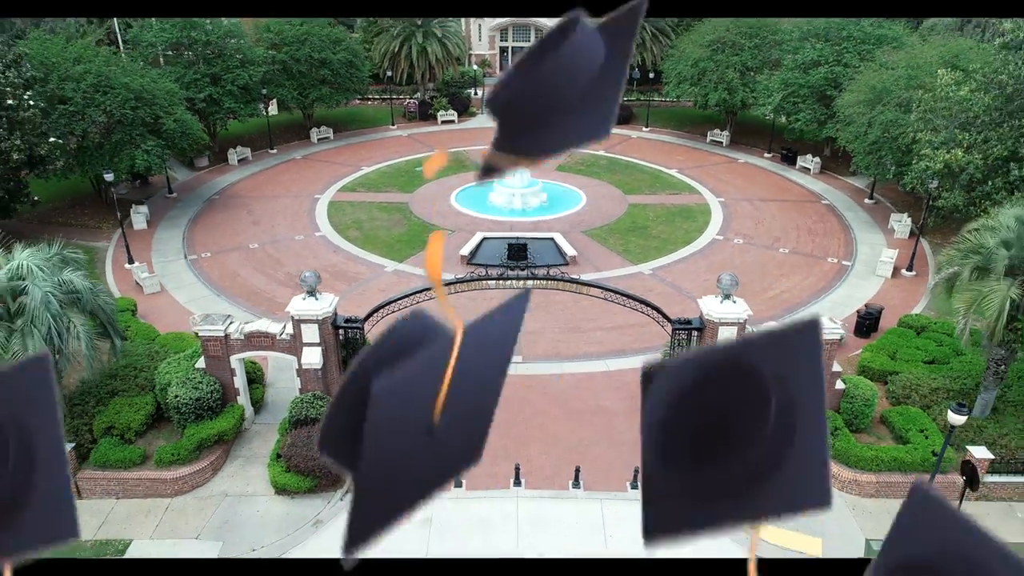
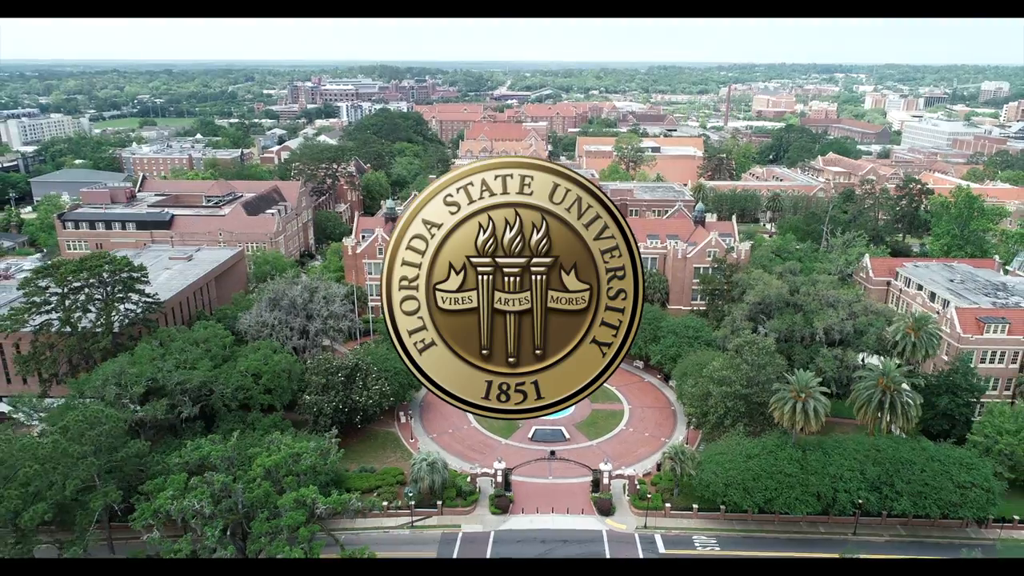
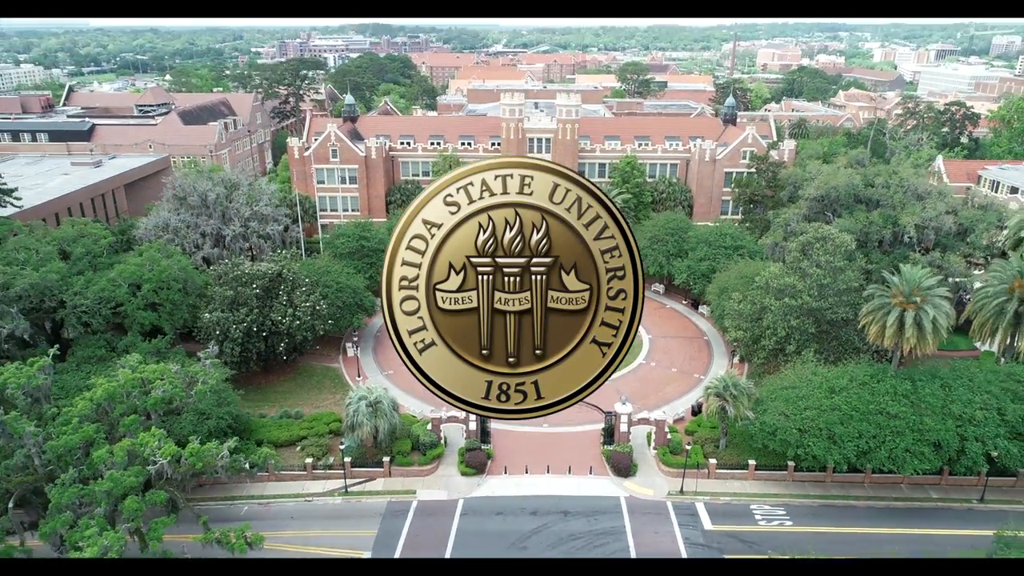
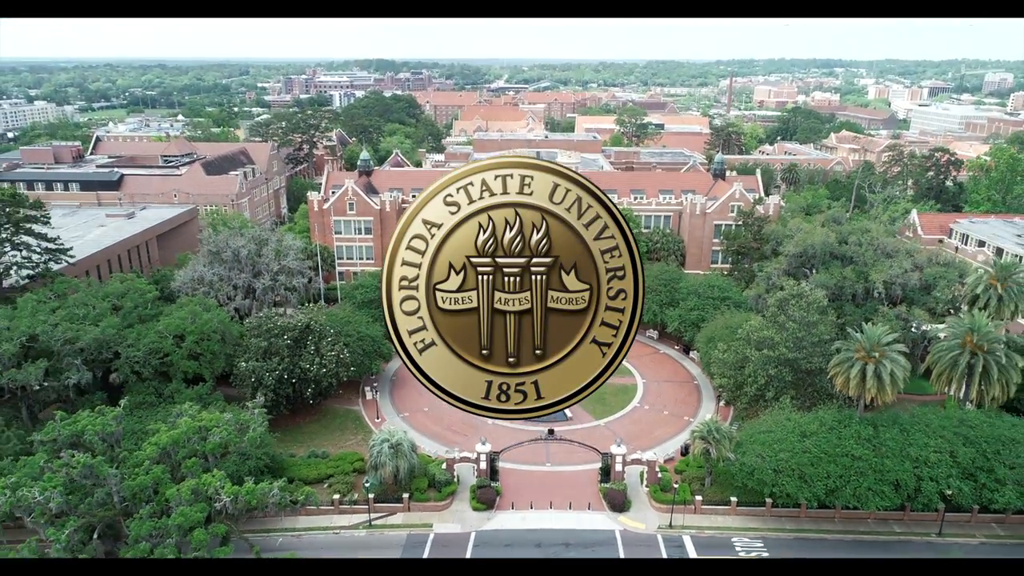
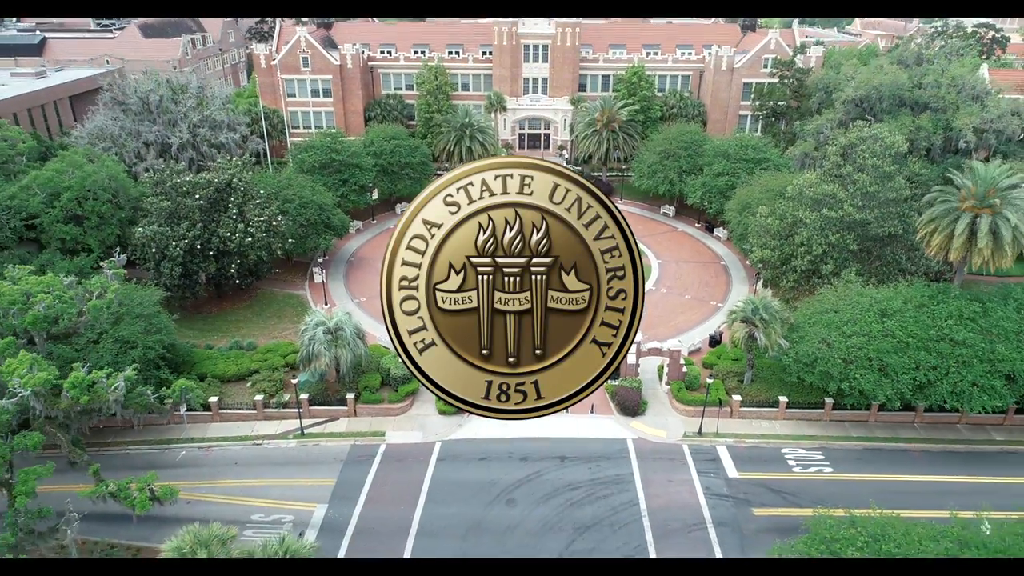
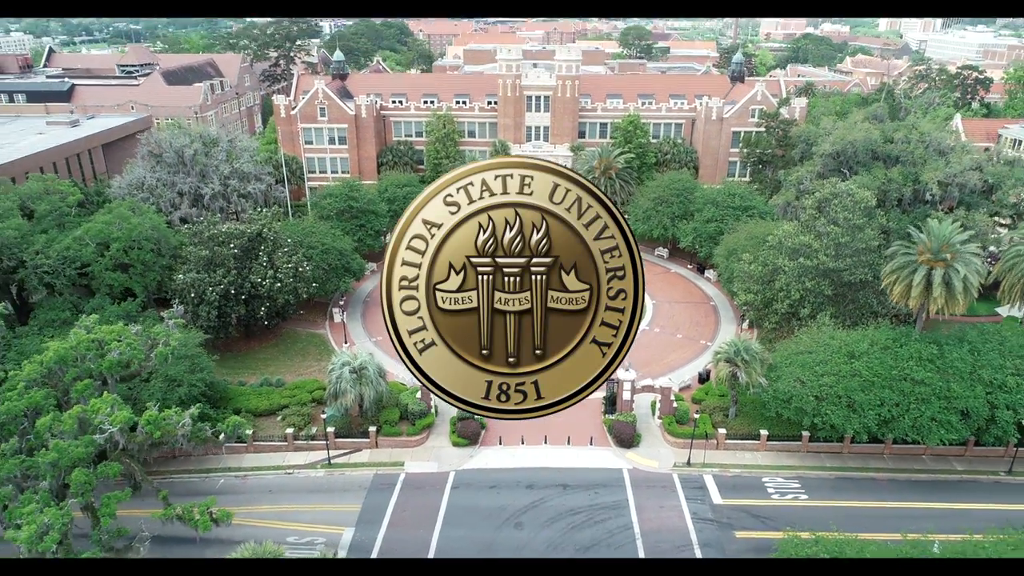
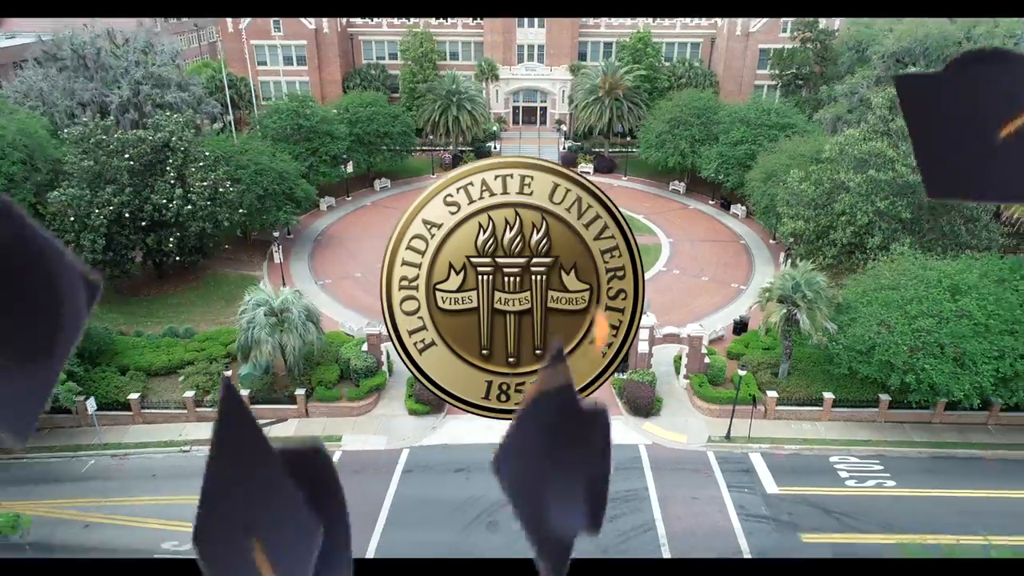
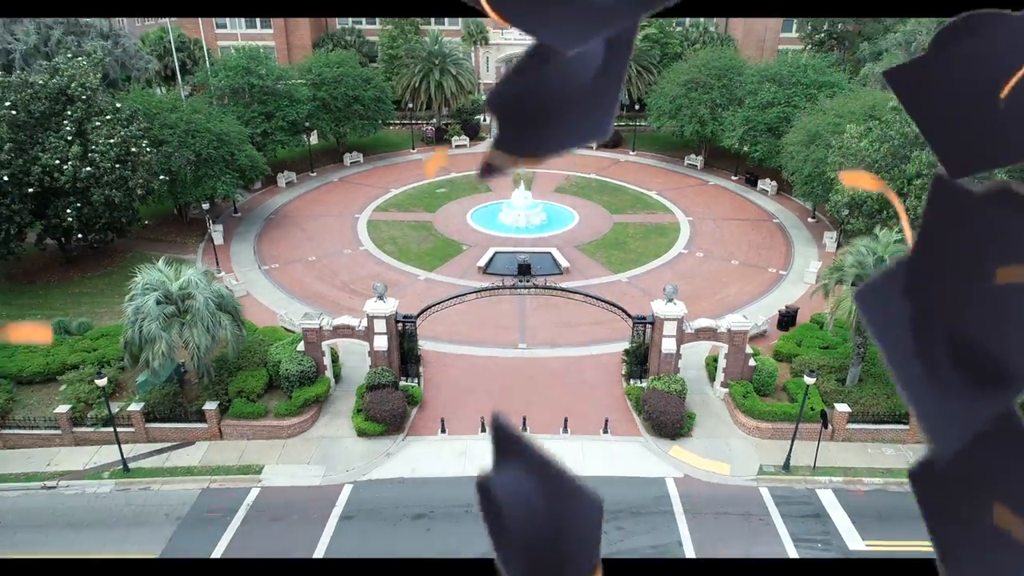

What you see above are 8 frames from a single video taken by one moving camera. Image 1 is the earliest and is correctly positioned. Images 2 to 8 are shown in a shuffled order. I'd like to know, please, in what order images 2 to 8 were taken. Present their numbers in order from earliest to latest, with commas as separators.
8, 7, 5, 6, 3, 4, 2
